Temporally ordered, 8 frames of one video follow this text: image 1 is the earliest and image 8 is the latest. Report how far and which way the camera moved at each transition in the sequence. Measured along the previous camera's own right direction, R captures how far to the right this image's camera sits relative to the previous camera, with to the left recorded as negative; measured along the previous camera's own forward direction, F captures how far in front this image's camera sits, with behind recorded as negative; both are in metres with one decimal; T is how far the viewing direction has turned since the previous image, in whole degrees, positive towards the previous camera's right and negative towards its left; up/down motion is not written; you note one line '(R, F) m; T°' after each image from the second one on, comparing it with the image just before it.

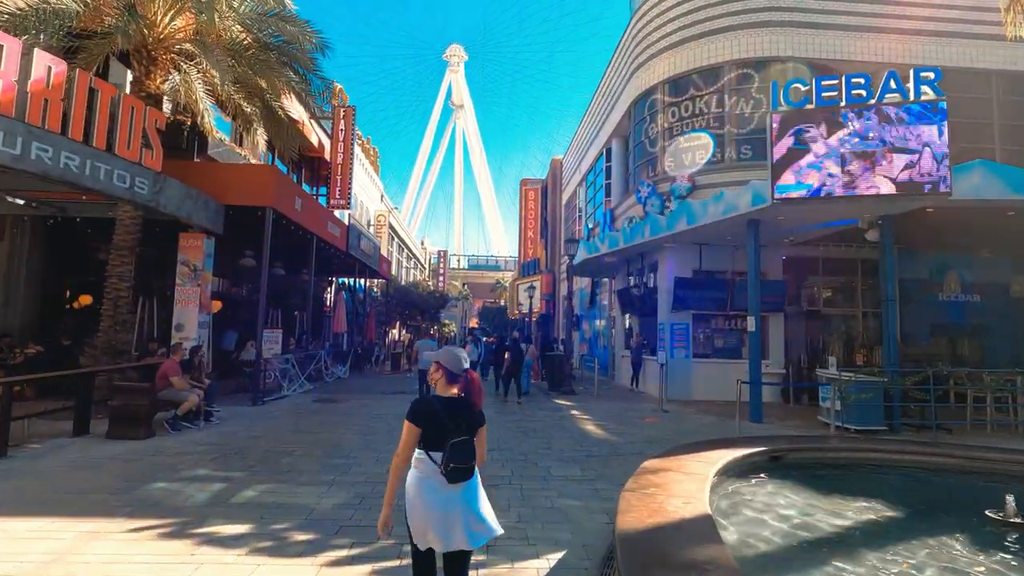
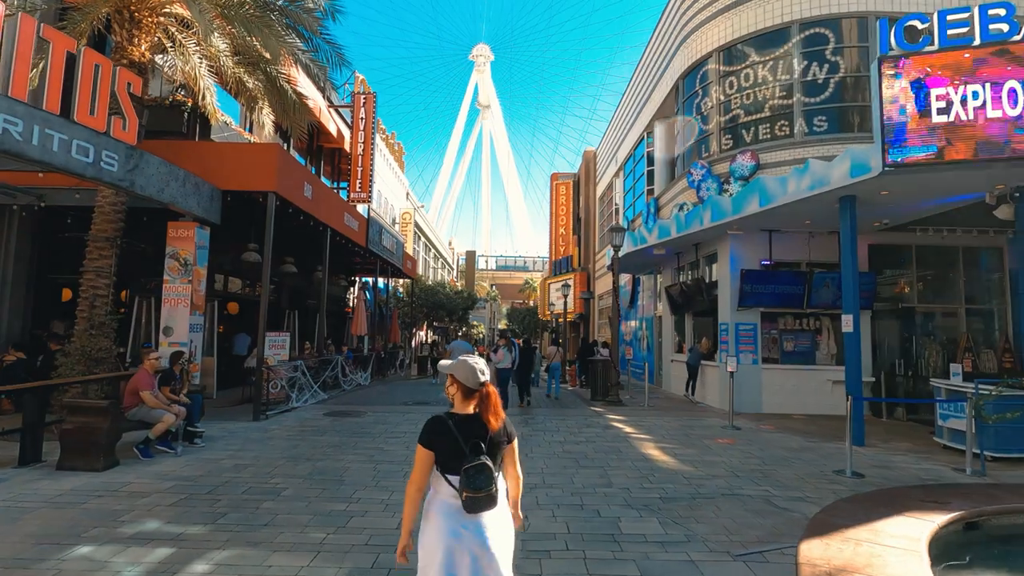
(-0.3, +1.9) m; -3°
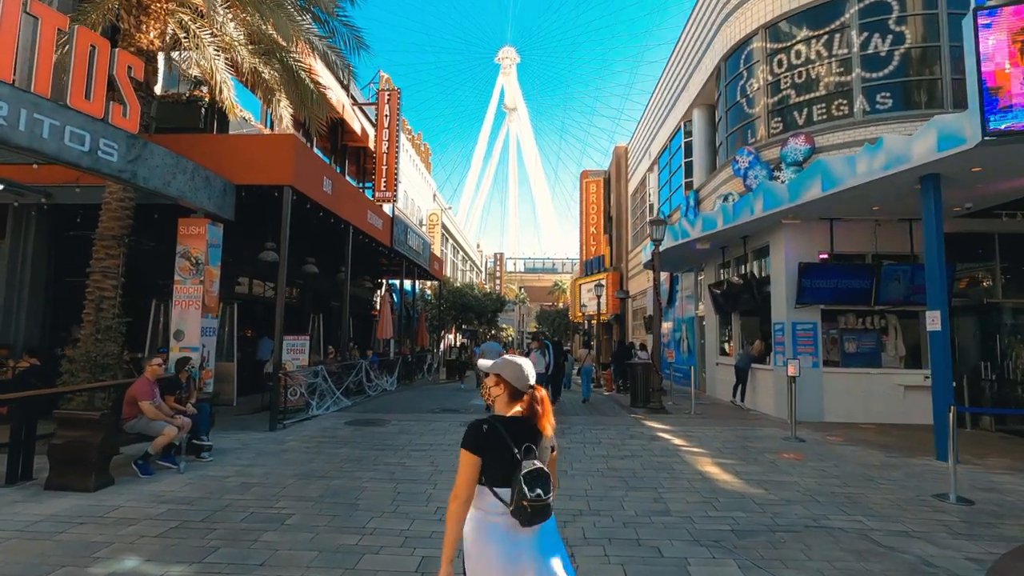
(-0.1, +1.0) m; -3°
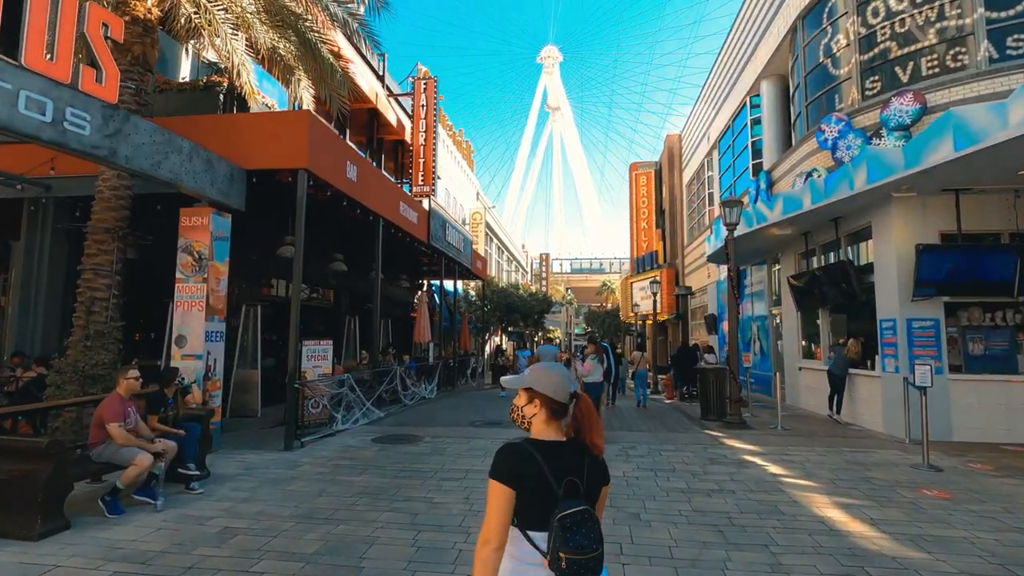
(-0.1, +1.7) m; -5°
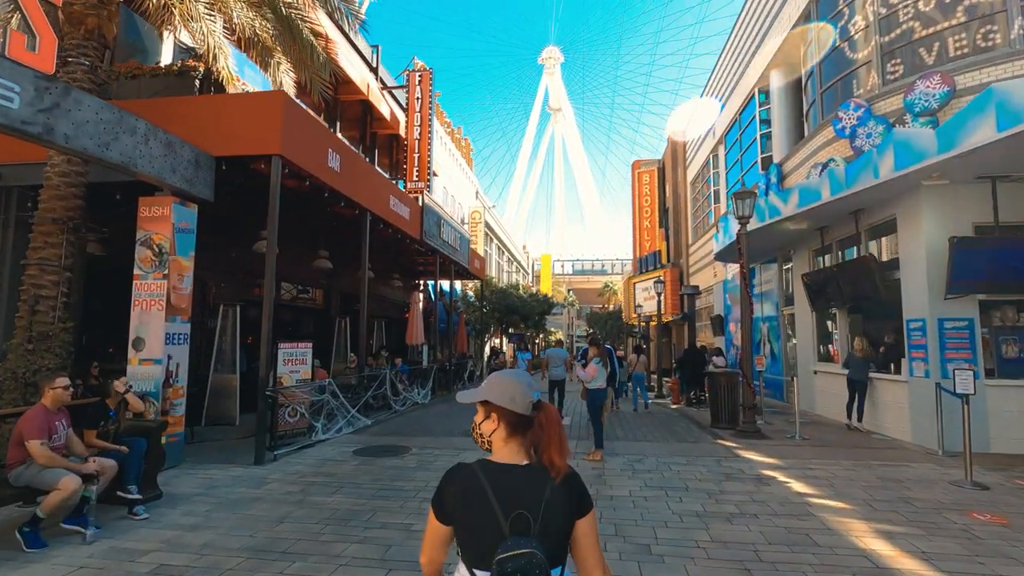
(+0.1, +0.8) m; 0°
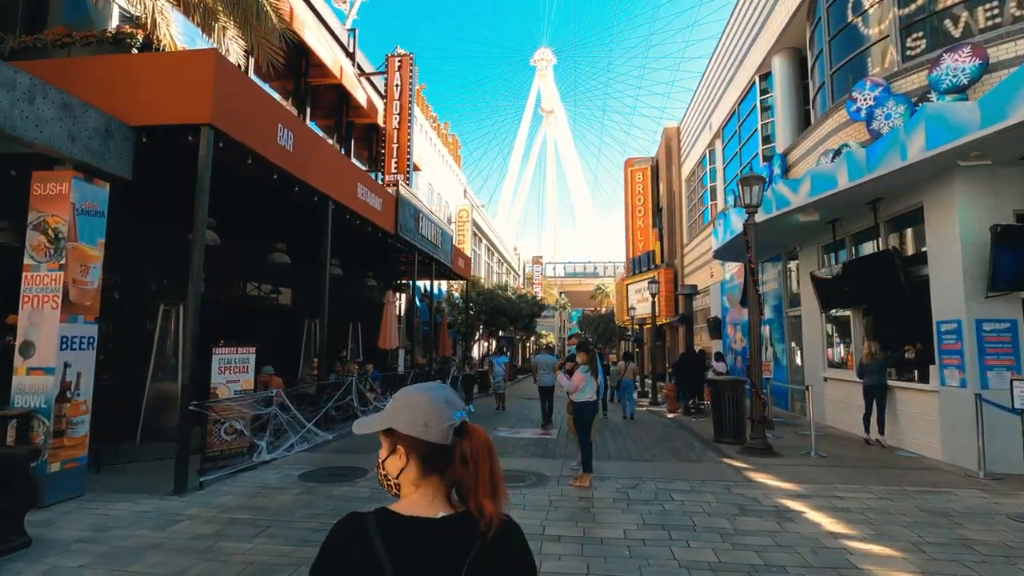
(+0.3, +1.3) m; +1°
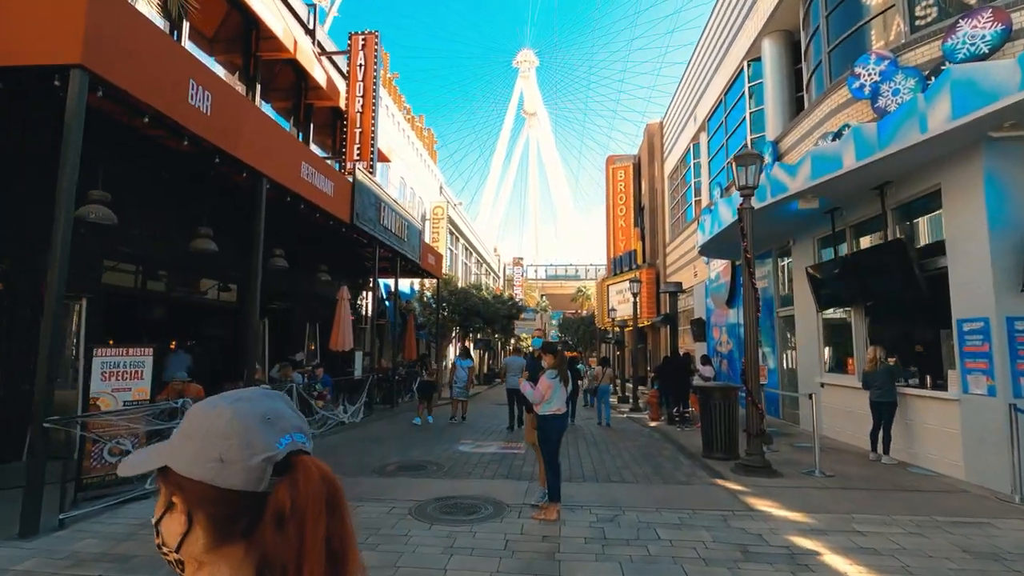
(+0.3, +1.3) m; +2°
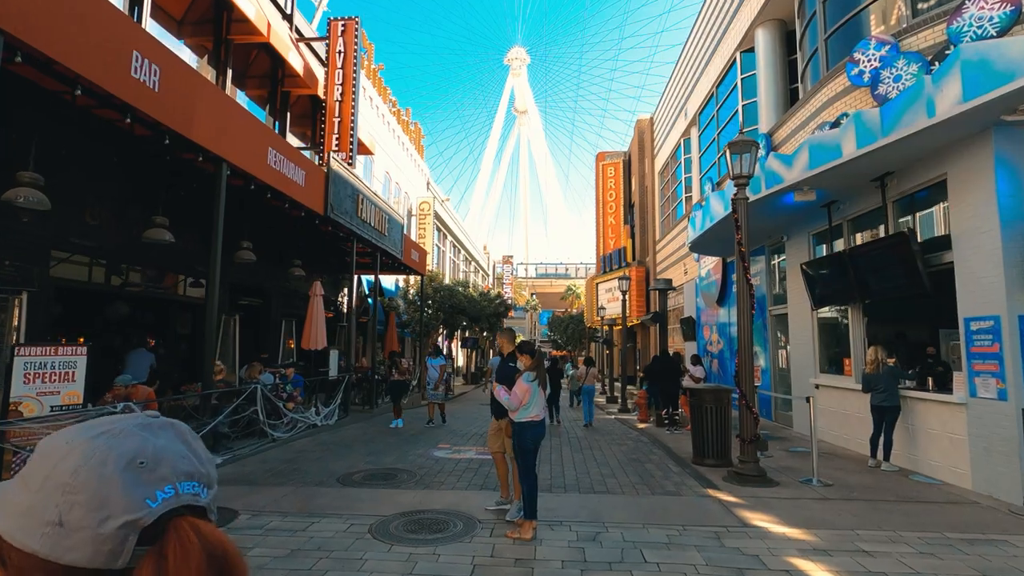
(+0.2, +0.6) m; +1°
